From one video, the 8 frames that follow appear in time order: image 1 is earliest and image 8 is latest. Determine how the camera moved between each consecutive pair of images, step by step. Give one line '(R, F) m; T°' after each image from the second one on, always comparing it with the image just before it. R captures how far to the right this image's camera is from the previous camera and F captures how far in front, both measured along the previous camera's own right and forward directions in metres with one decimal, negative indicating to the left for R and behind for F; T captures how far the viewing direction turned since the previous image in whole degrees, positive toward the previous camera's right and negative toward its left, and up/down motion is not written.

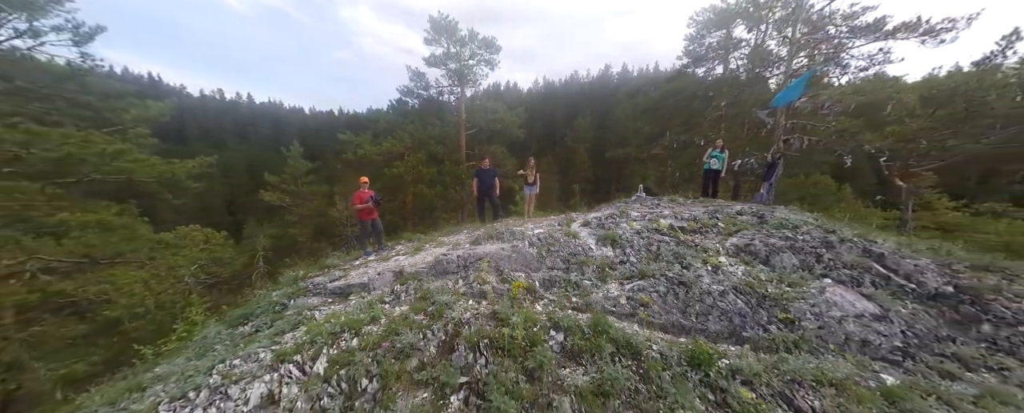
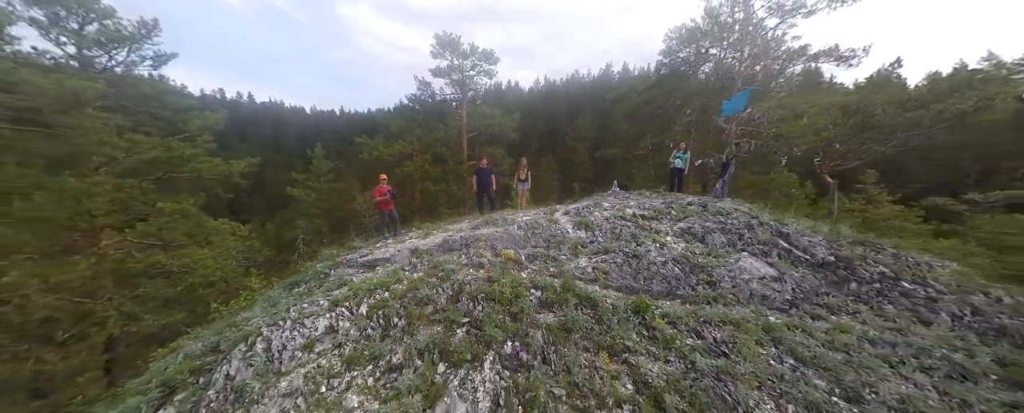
(+0.2, -1.7) m; 0°
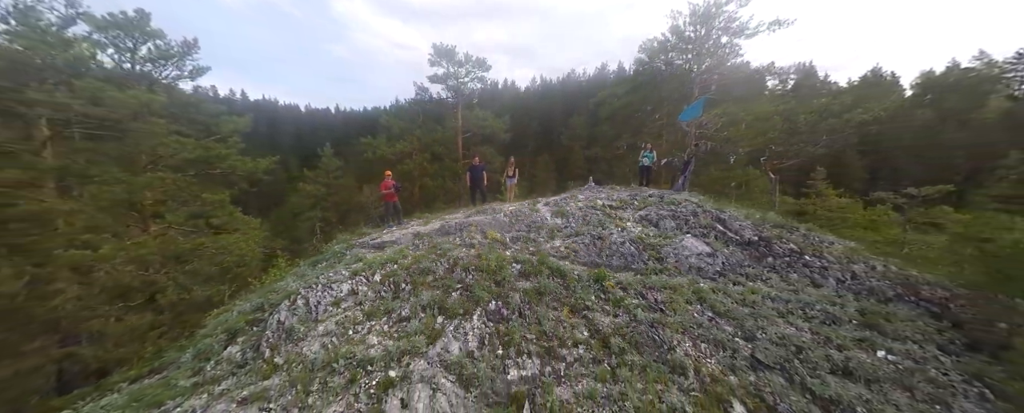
(+0.3, -1.5) m; +1°
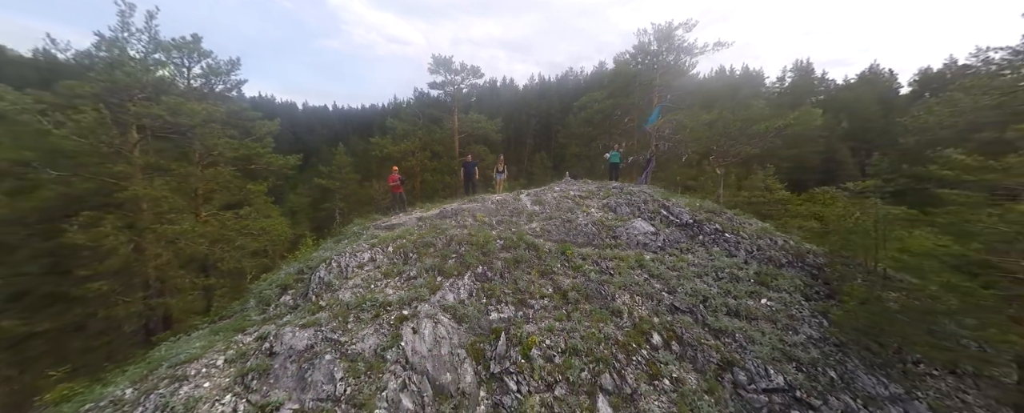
(+0.4, -2.1) m; 0°
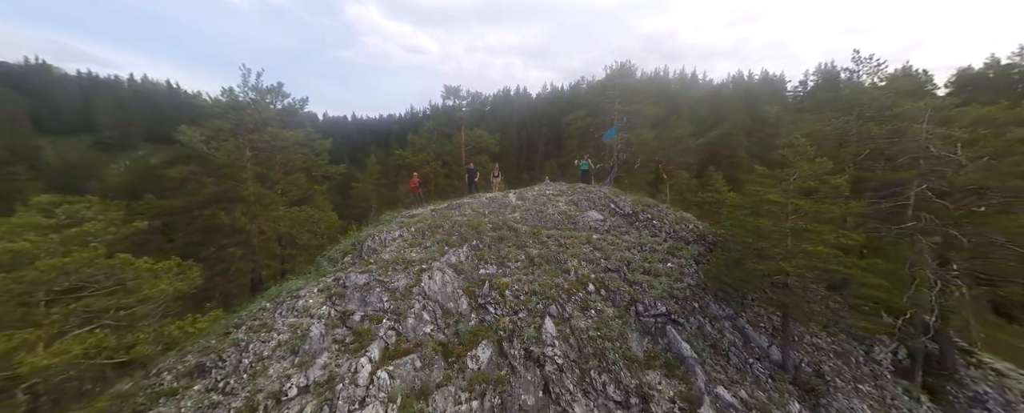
(+1.0, -3.9) m; -2°
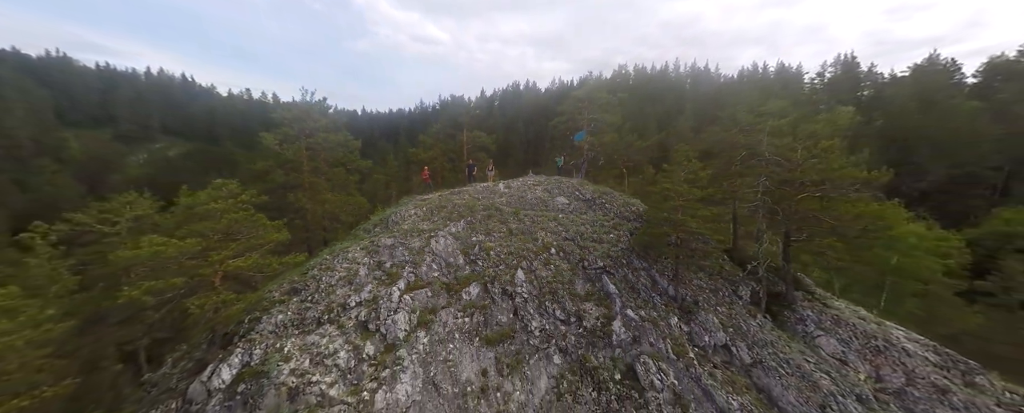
(+1.1, -4.3) m; -1°
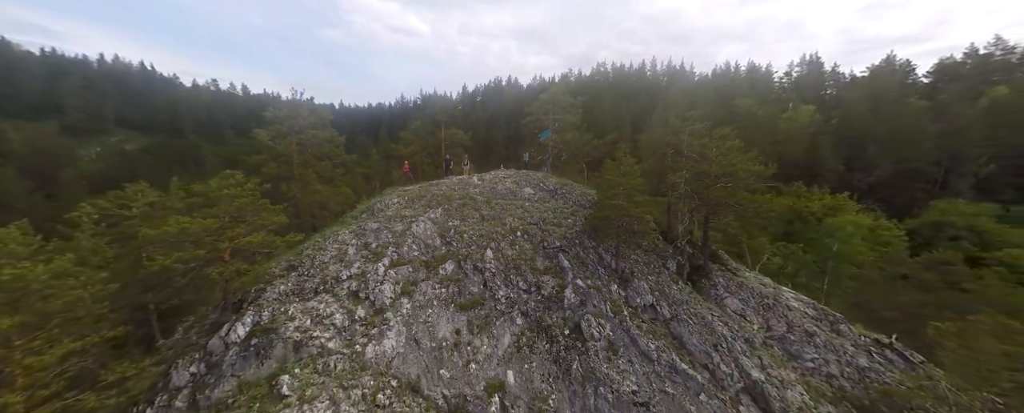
(+0.6, -2.5) m; +3°
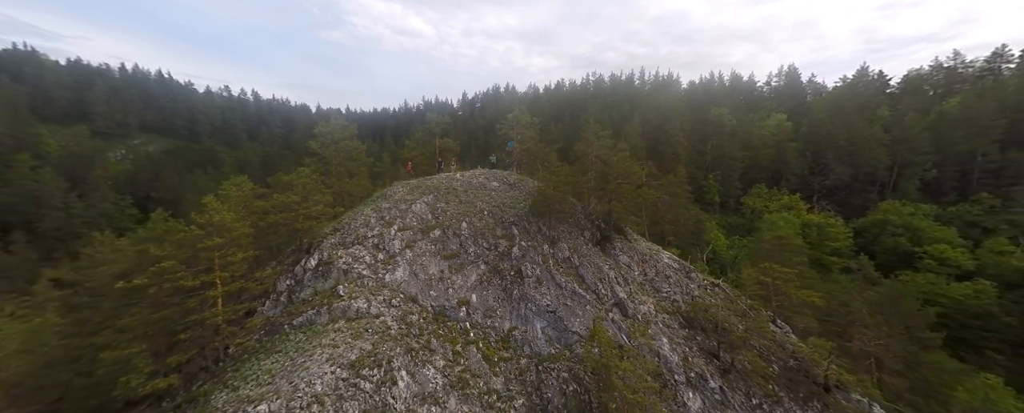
(+2.3, -8.1) m; 0°
